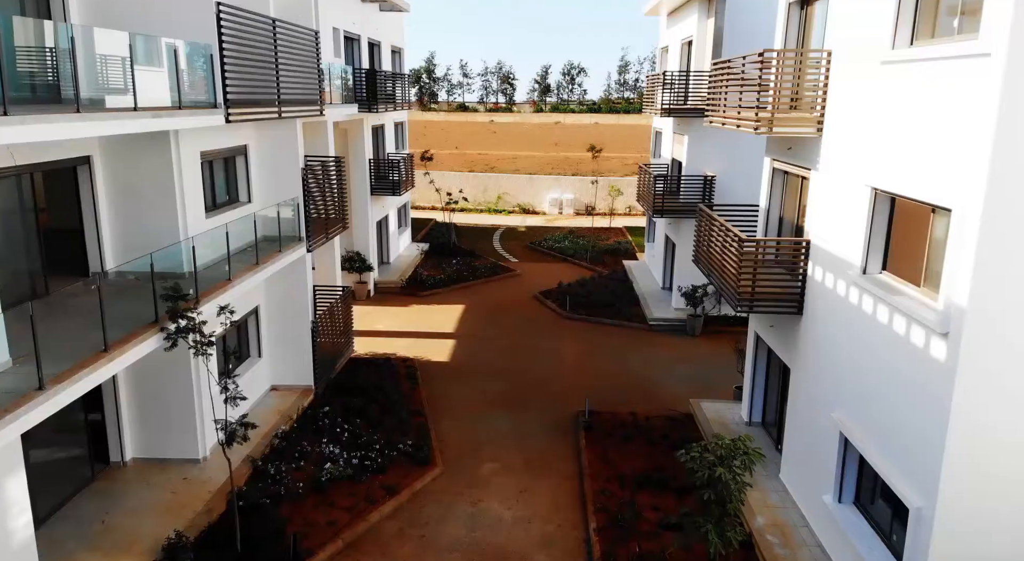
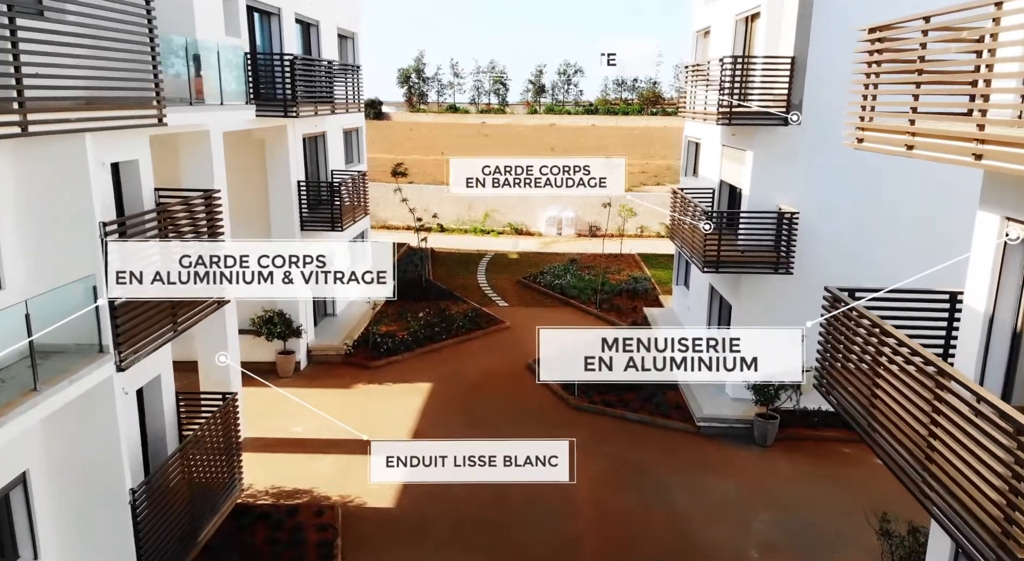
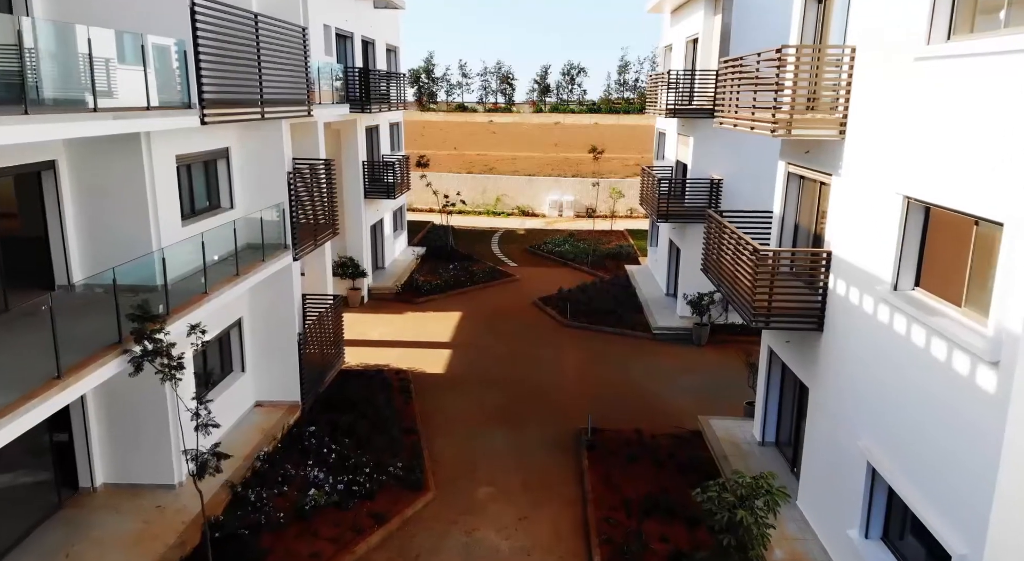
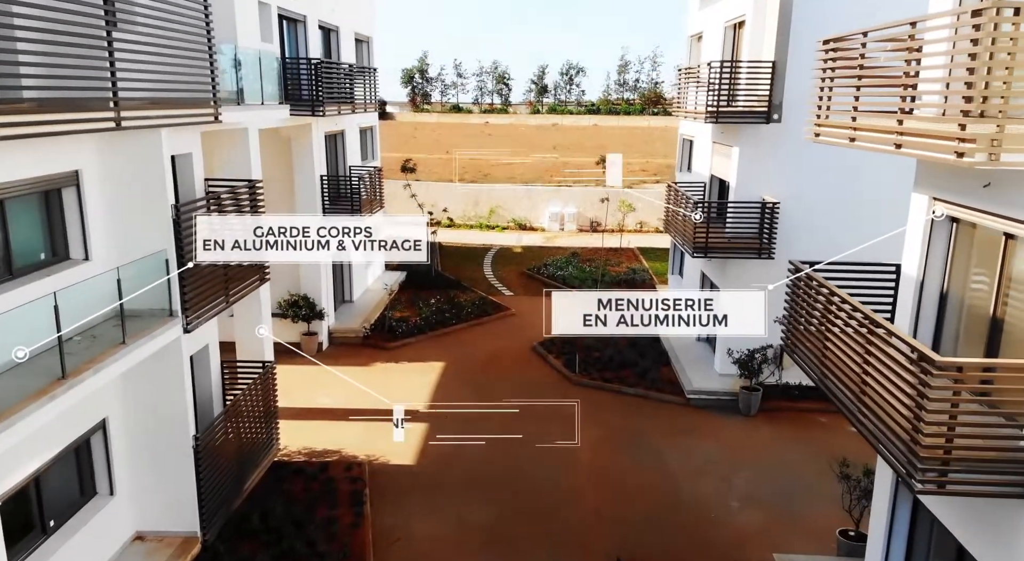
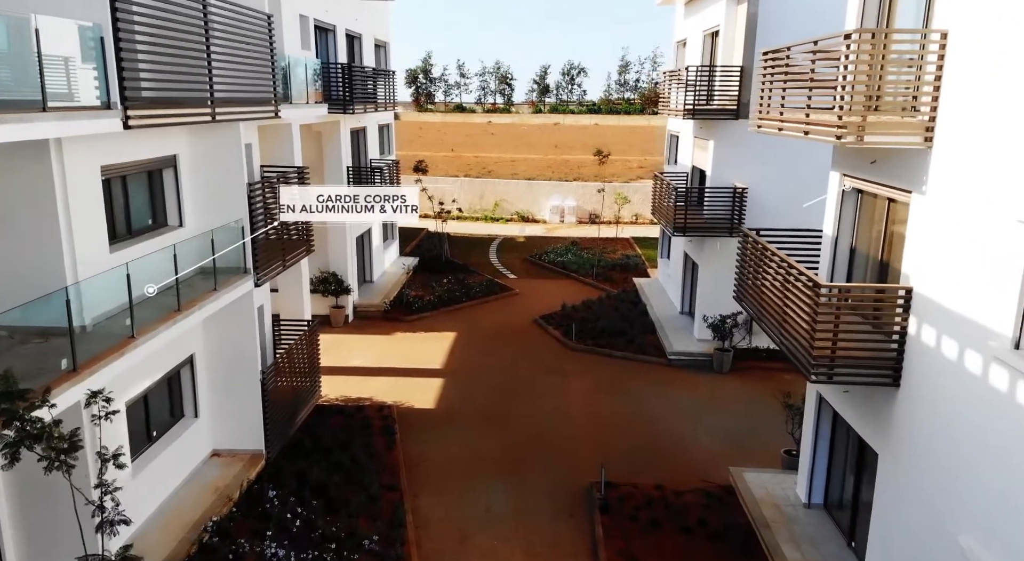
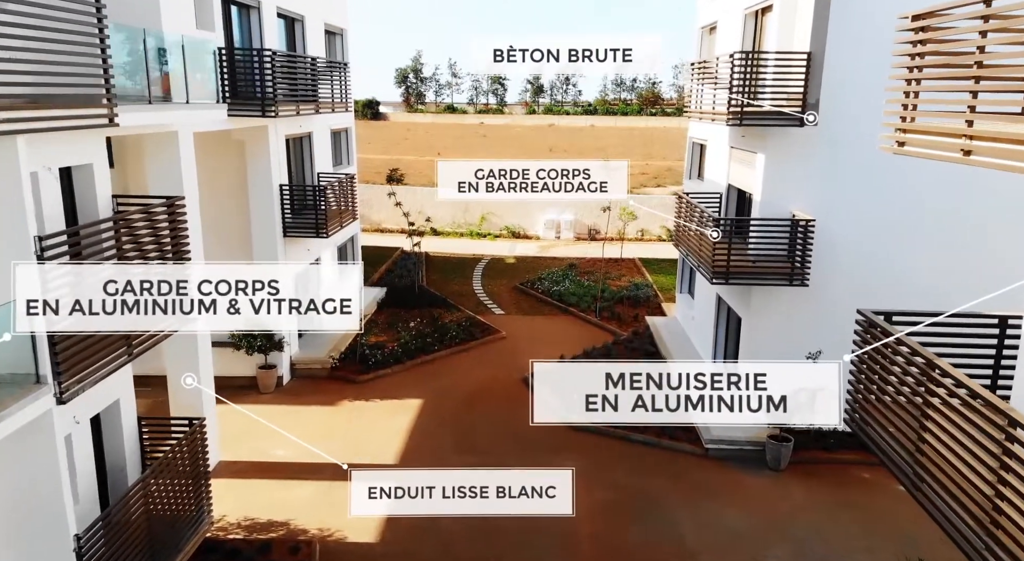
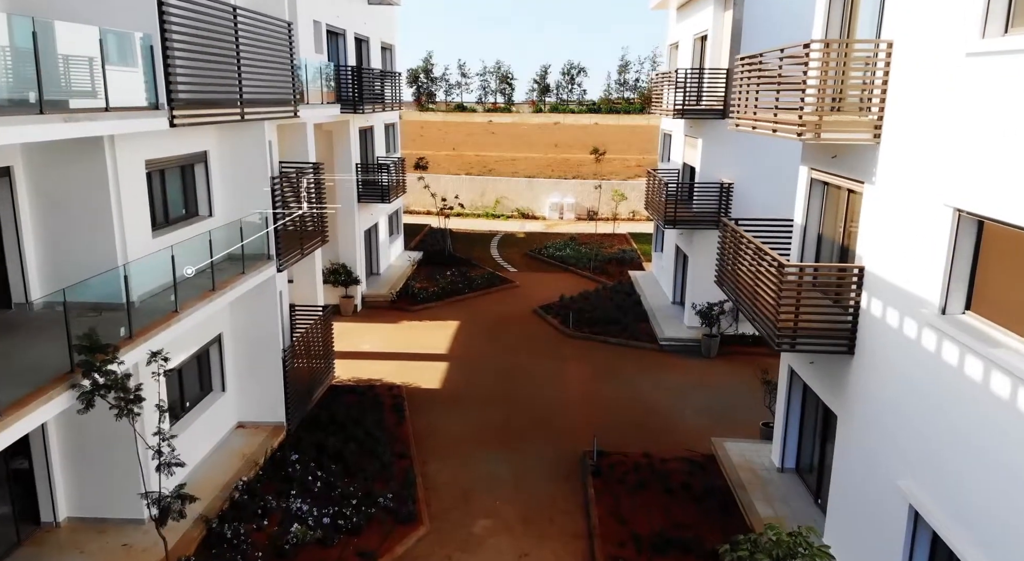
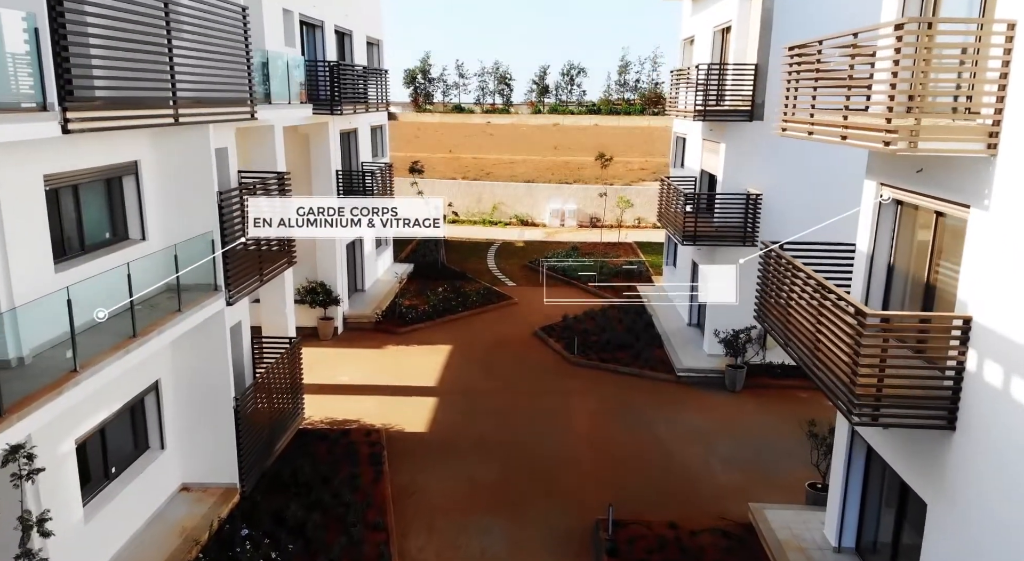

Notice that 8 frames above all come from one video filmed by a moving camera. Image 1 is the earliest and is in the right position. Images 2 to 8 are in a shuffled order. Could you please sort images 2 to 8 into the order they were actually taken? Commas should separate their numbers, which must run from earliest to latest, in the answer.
3, 7, 5, 8, 4, 2, 6
